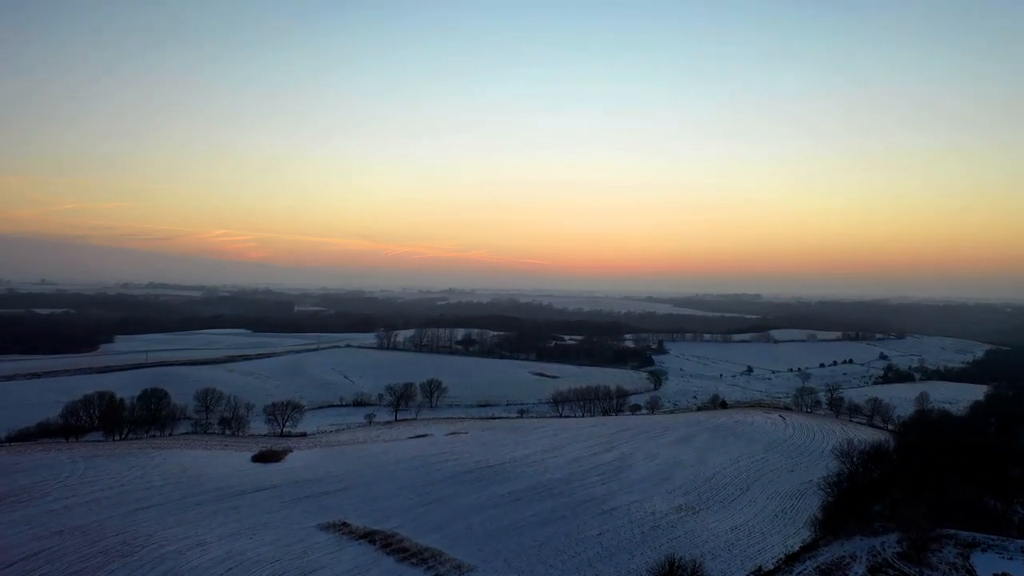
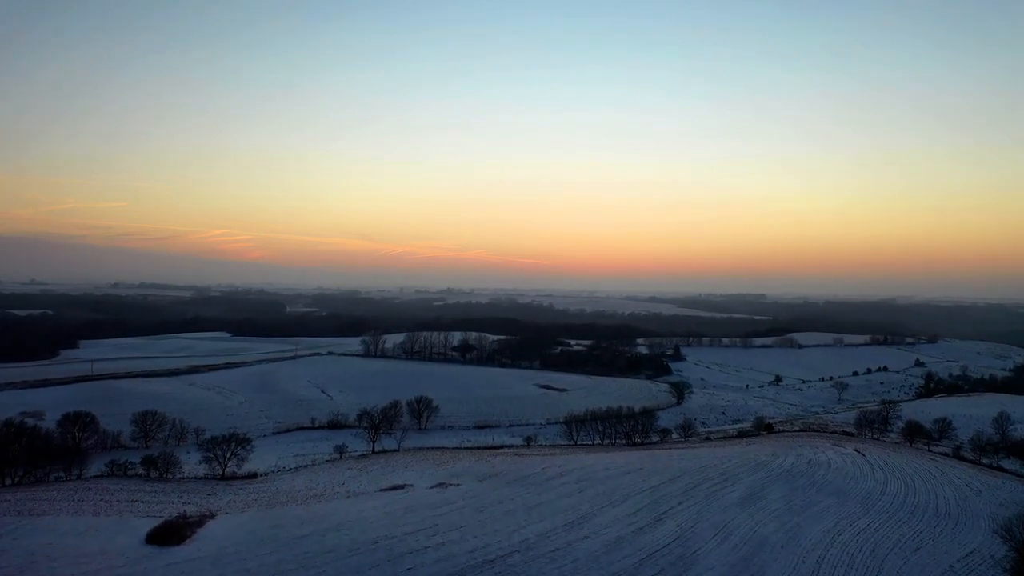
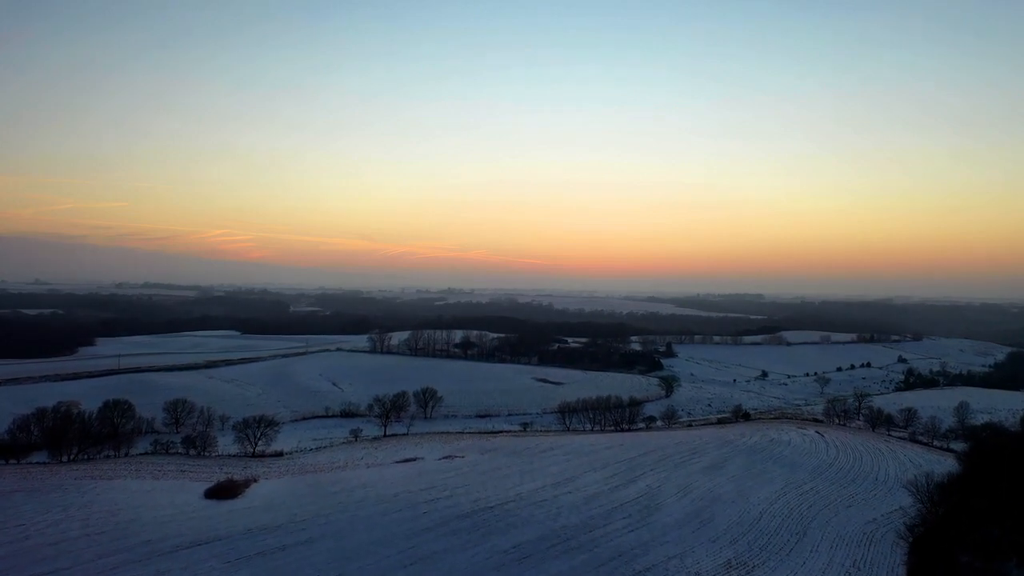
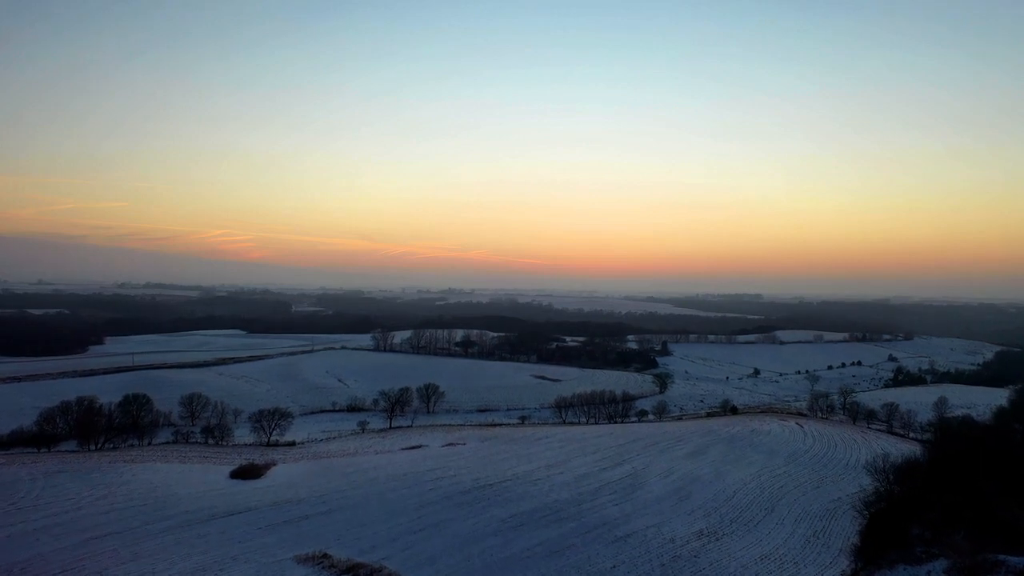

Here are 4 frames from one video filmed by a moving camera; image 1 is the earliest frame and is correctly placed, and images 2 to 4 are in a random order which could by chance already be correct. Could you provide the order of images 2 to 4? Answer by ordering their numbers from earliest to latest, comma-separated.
4, 3, 2
